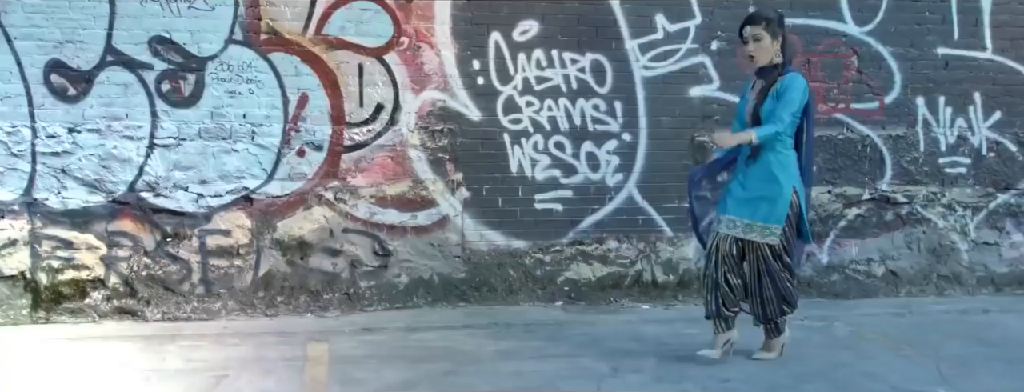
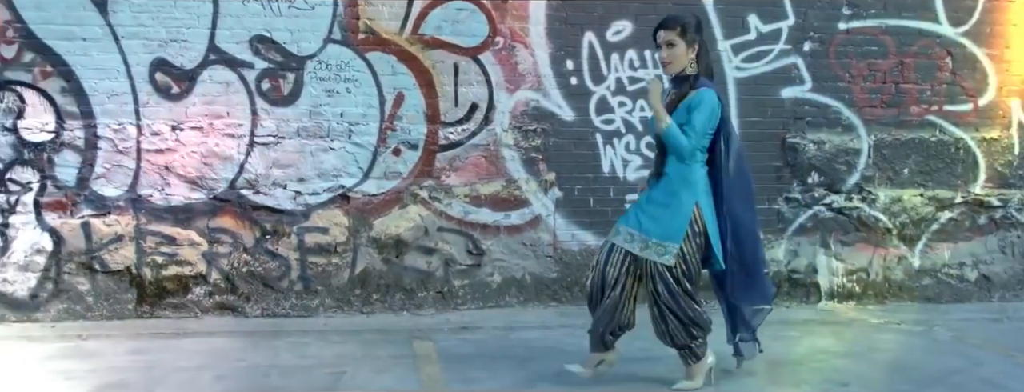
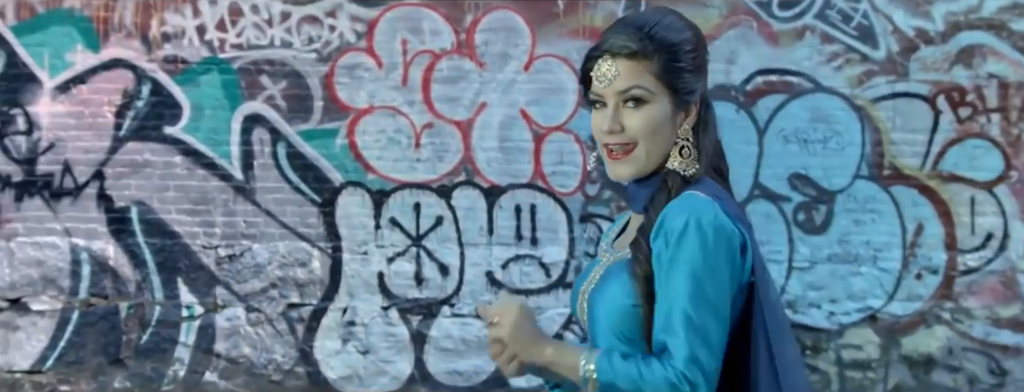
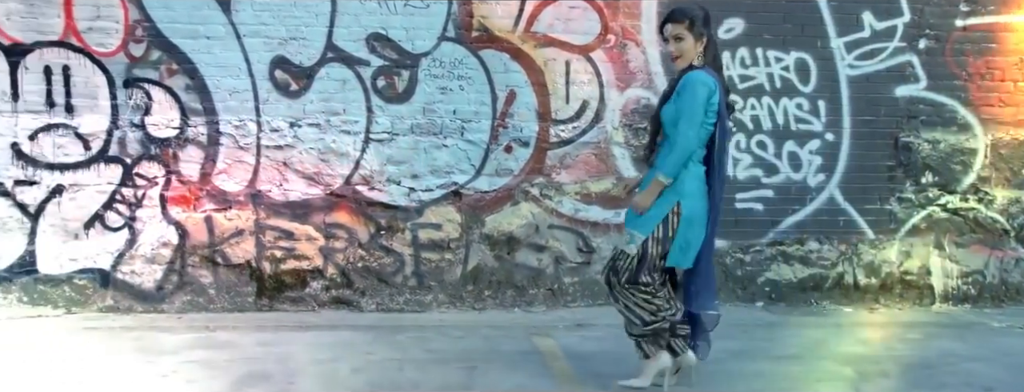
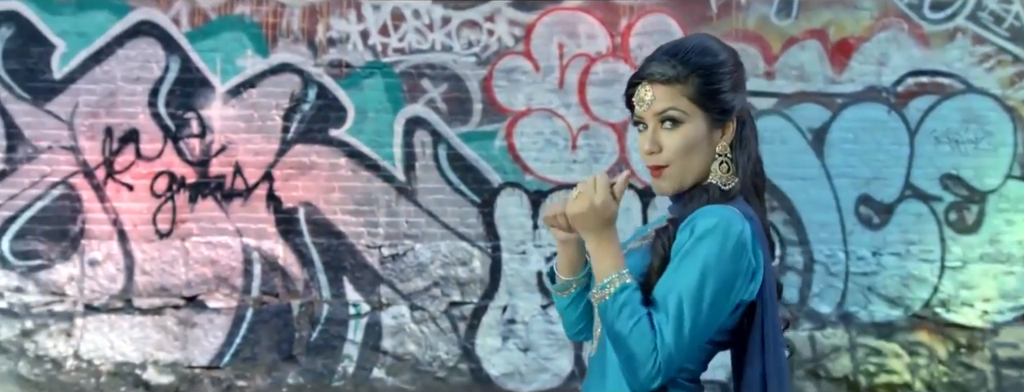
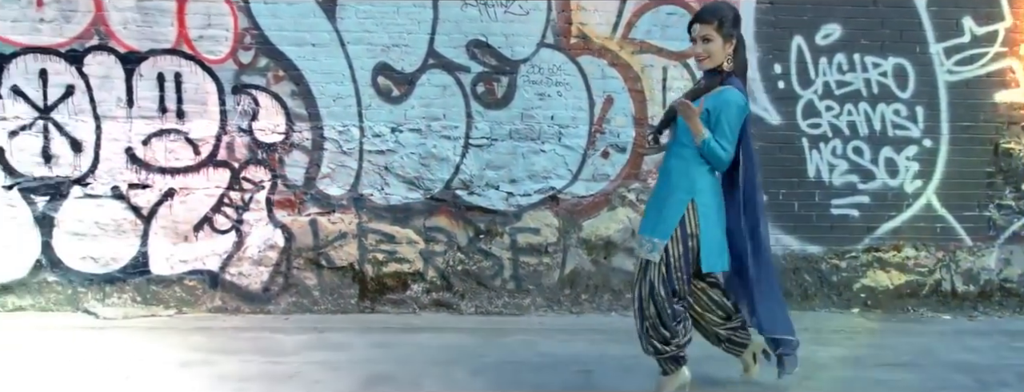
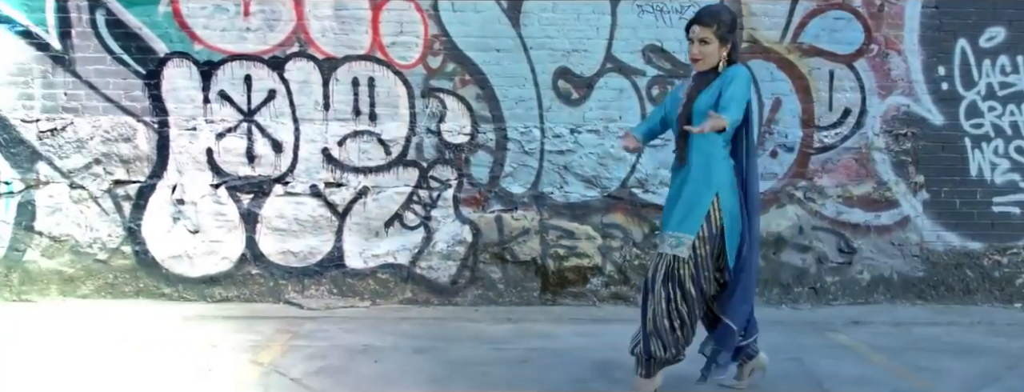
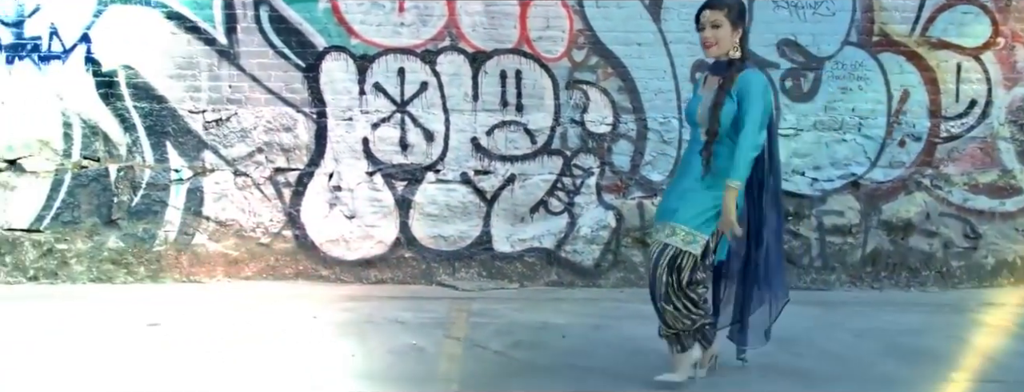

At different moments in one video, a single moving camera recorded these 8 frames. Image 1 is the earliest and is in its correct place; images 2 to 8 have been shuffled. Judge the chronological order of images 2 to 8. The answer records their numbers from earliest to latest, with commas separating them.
2, 4, 6, 7, 8, 3, 5
